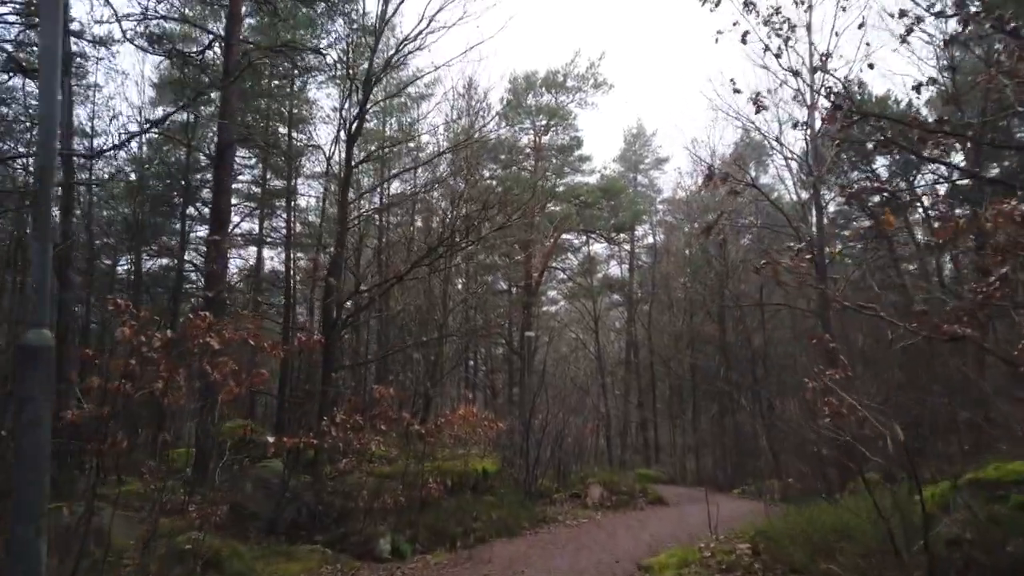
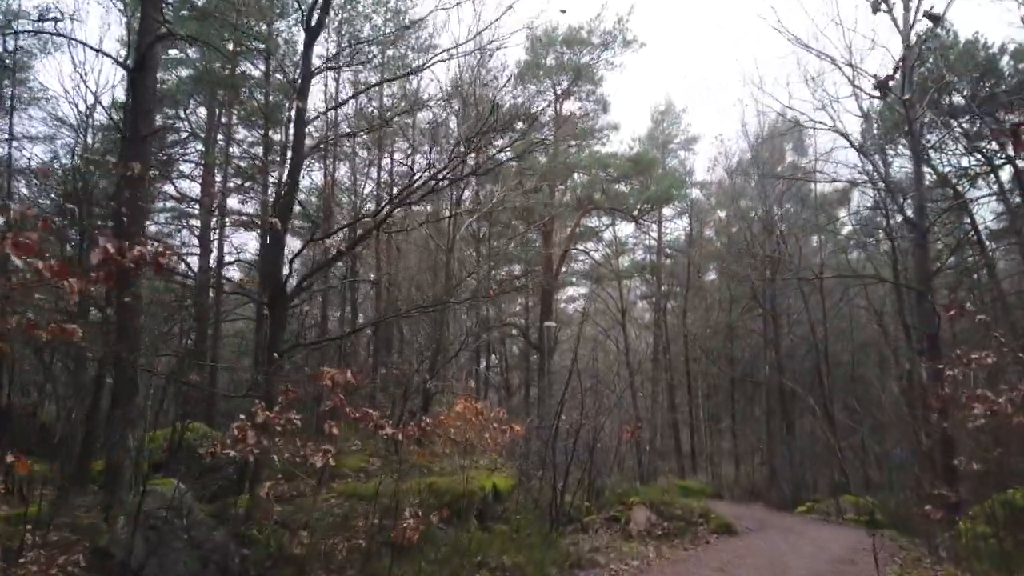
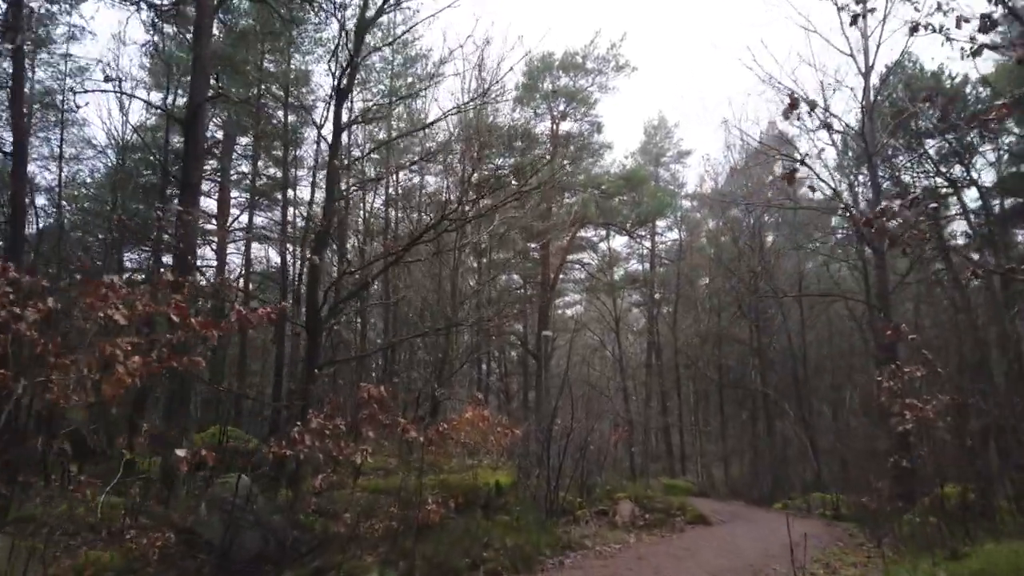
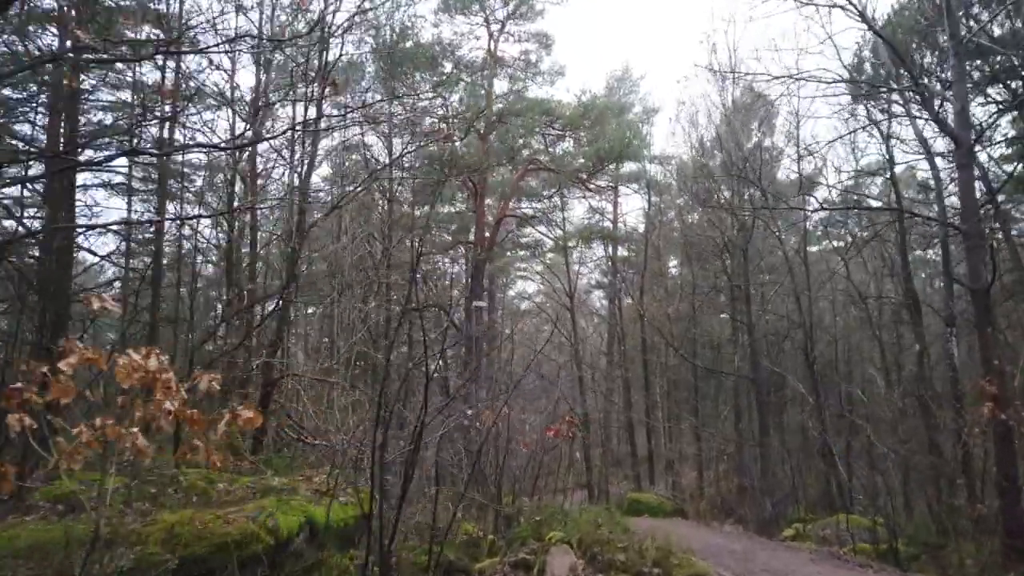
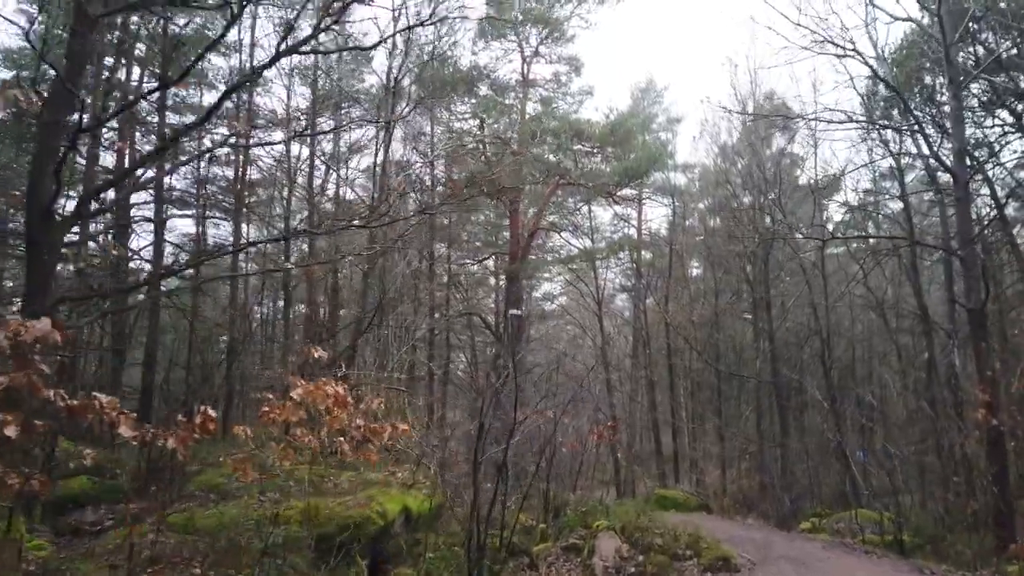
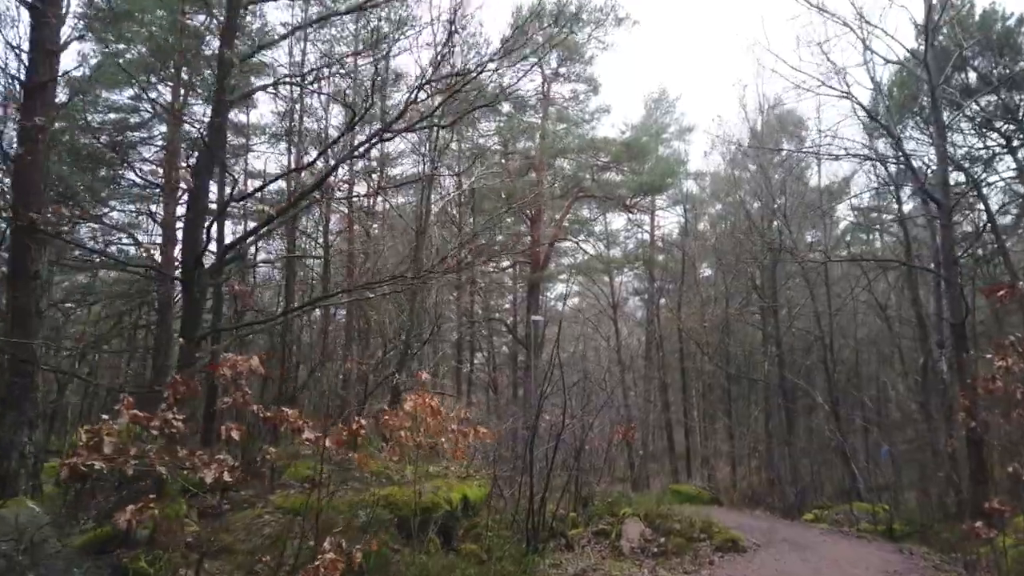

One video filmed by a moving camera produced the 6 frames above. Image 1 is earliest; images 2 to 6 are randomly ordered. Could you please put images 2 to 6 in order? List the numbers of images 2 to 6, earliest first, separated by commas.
3, 2, 6, 5, 4
